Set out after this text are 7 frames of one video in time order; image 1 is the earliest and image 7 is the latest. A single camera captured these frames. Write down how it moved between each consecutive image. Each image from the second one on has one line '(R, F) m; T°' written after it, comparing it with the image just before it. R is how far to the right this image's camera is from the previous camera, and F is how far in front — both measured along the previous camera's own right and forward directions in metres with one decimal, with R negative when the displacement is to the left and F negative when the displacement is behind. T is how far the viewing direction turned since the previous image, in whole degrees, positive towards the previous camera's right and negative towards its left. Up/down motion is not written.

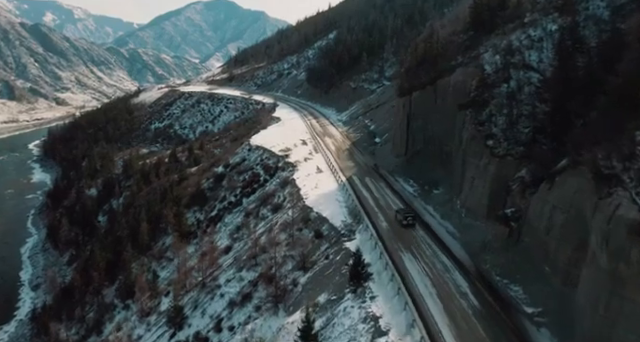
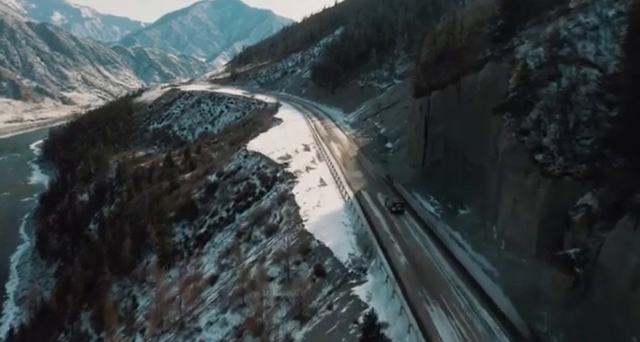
(+0.2, +4.1) m; -1°
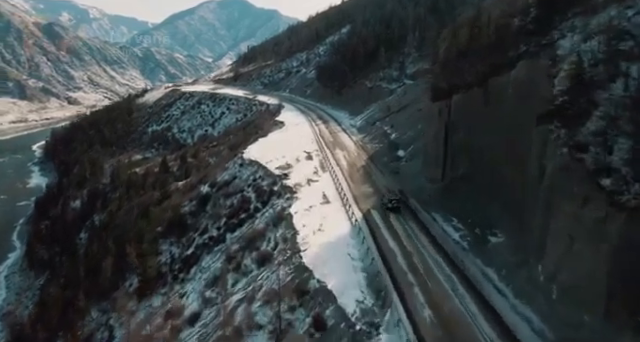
(+0.2, +3.4) m; -1°
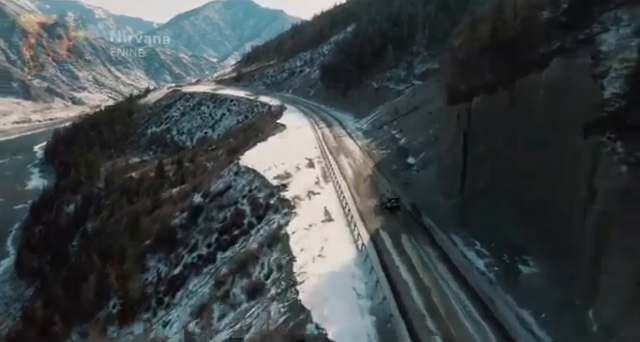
(+0.2, +2.6) m; -1°
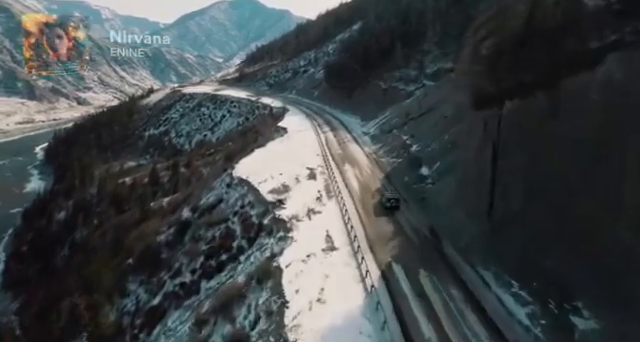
(+0.2, +3.1) m; -1°
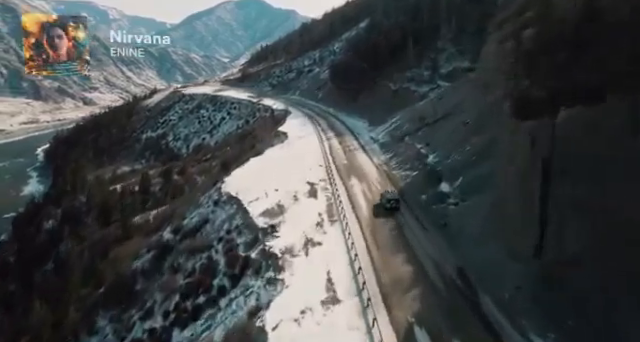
(+0.2, +3.6) m; -1°
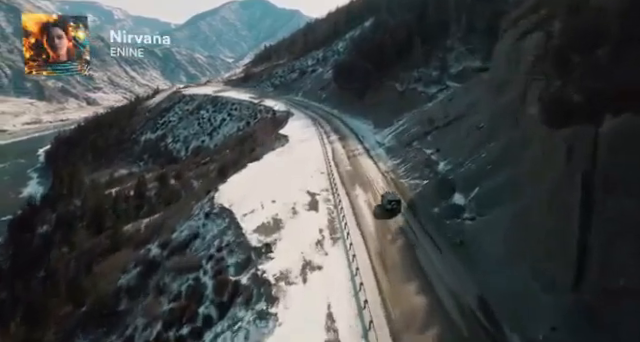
(+0.1, +1.9) m; -1°
